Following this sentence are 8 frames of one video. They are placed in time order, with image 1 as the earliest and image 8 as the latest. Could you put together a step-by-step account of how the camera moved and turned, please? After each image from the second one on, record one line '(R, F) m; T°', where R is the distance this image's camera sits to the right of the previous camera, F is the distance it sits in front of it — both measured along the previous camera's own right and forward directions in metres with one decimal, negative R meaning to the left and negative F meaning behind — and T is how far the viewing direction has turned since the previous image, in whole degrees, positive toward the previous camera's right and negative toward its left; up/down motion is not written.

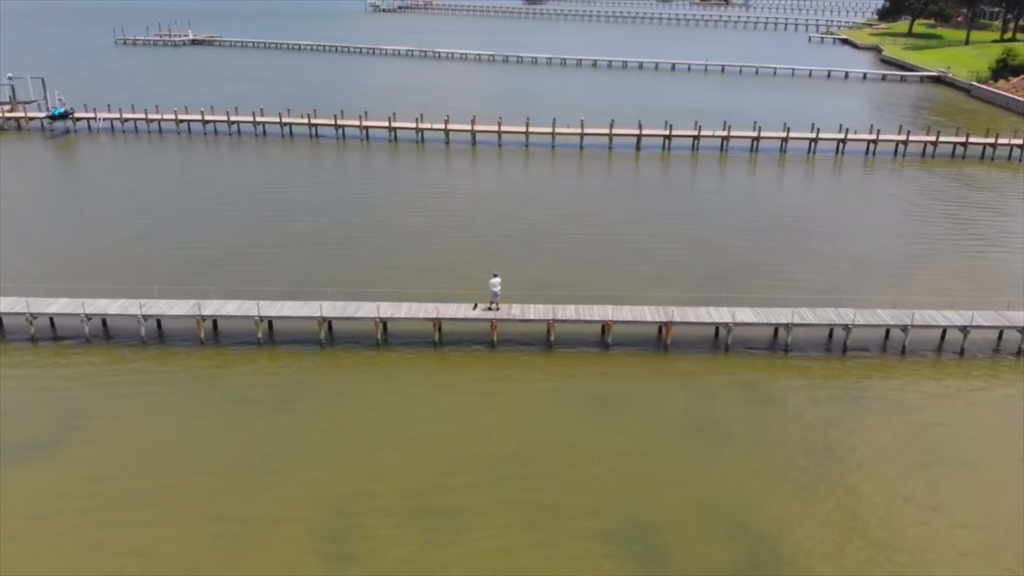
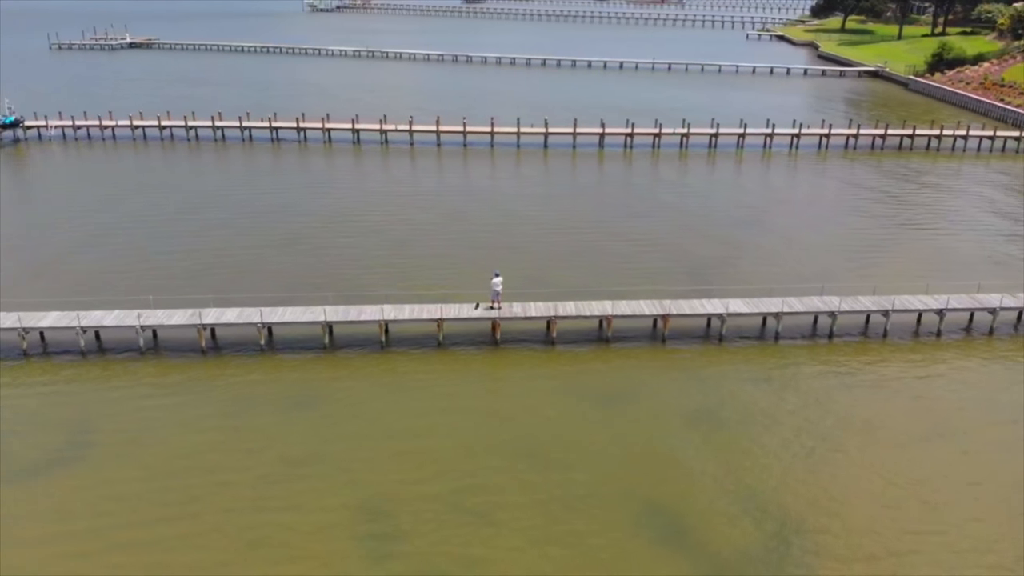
(-1.8, -0.3) m; +4°
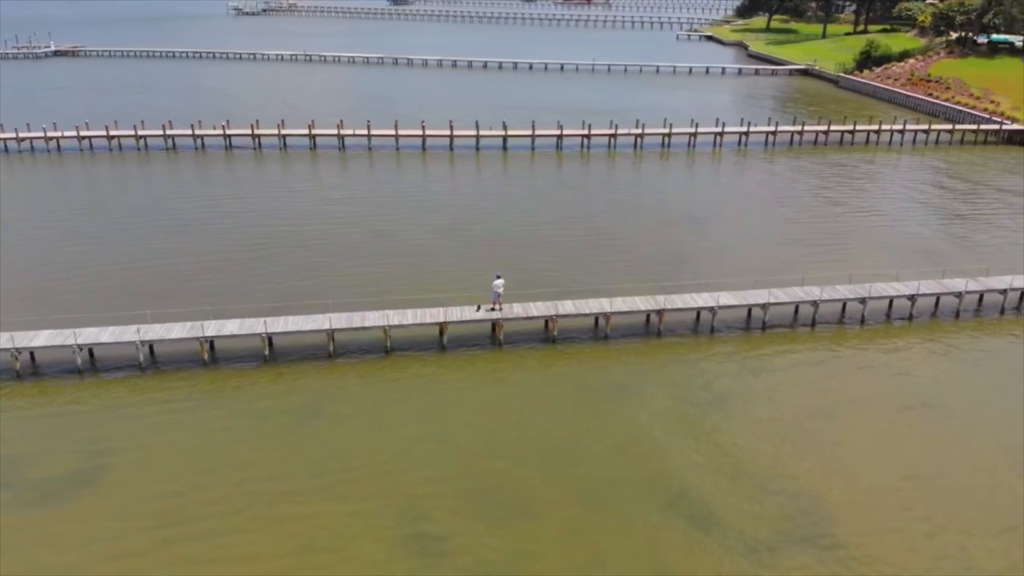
(-2.1, -0.3) m; +5°
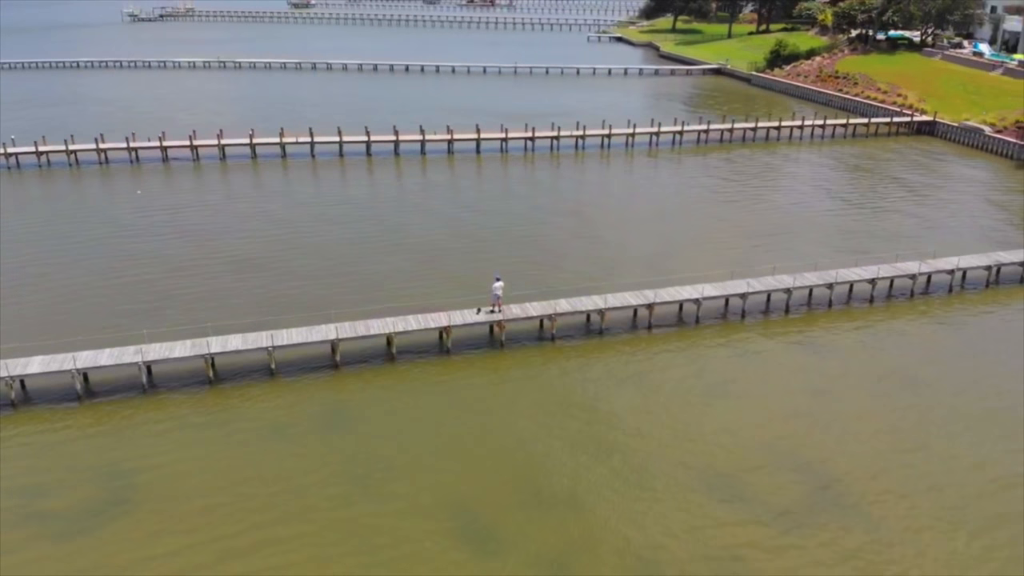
(-2.8, -0.4) m; +7°
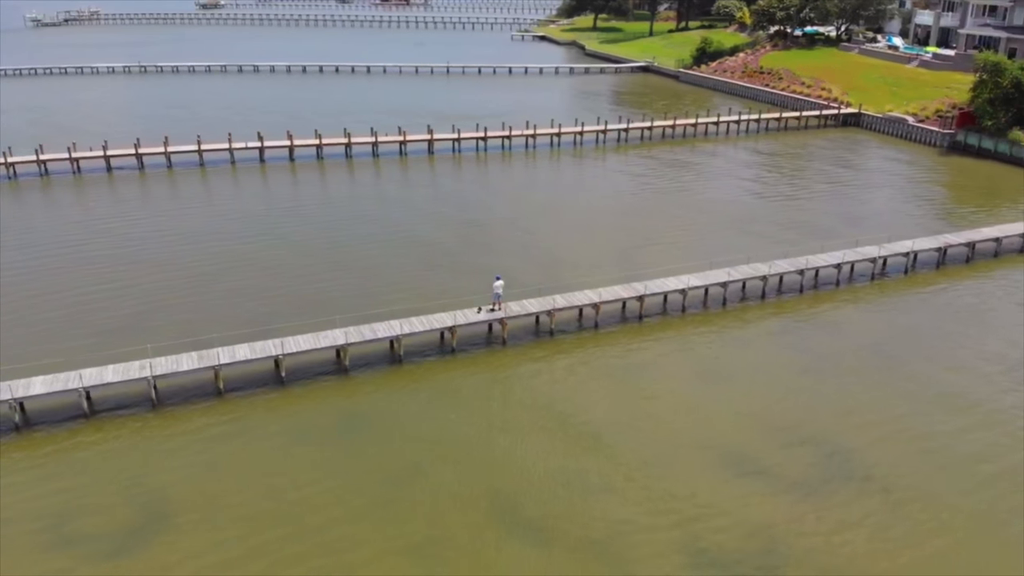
(-2.6, -0.4) m; +6°
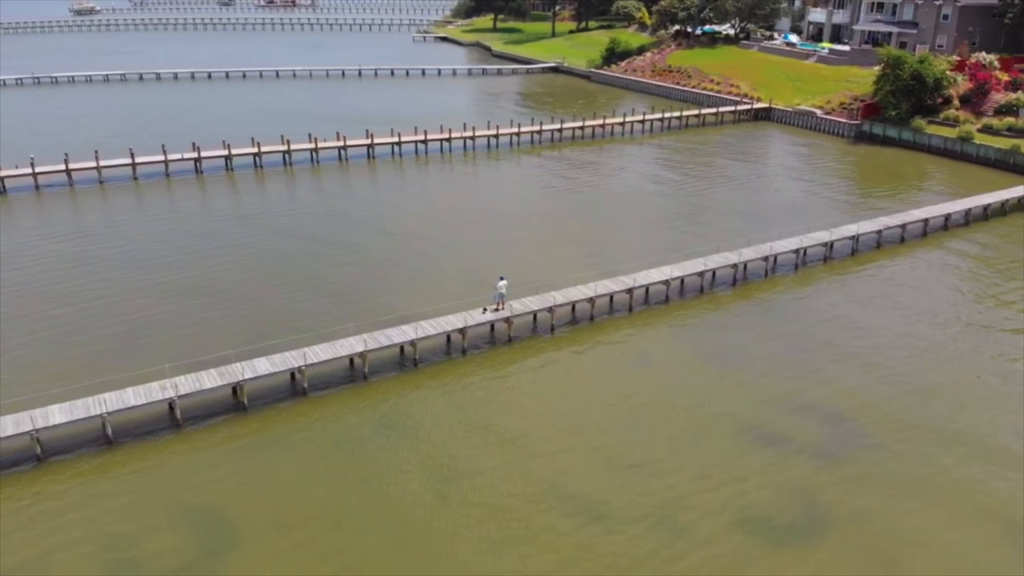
(-3.6, -0.5) m; +8°
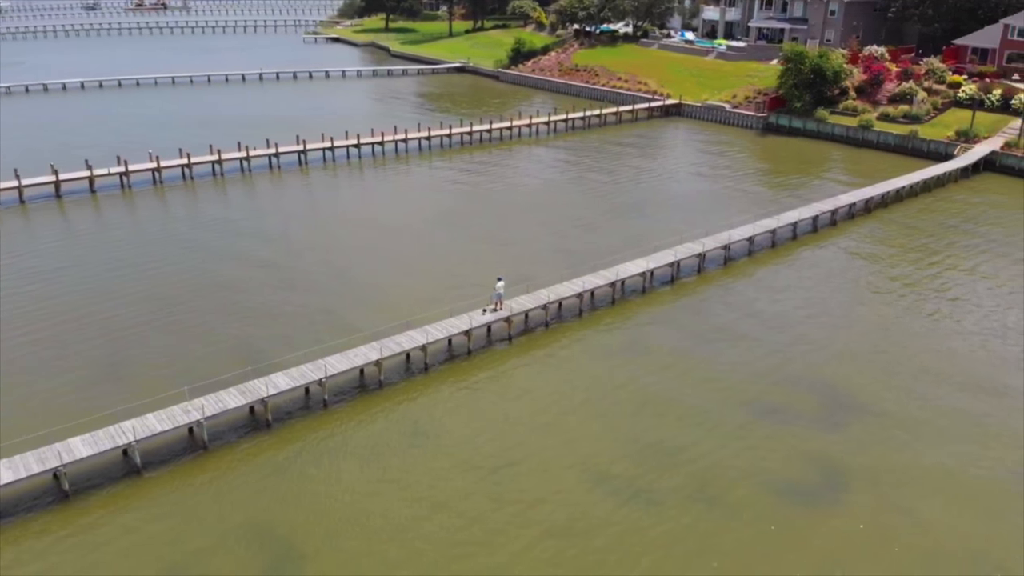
(-3.7, -0.4) m; +8°
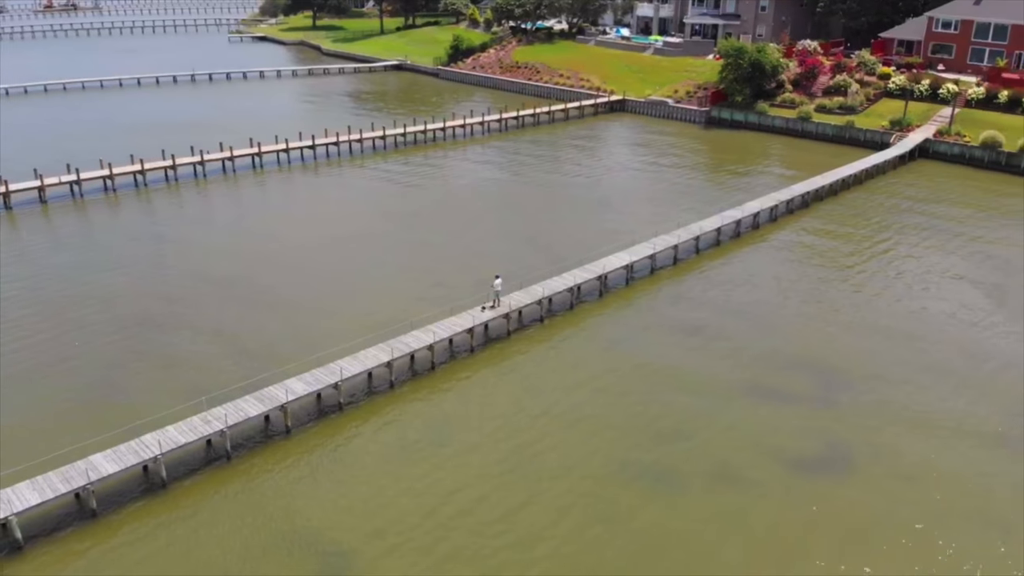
(-2.4, -0.4) m; +5°
